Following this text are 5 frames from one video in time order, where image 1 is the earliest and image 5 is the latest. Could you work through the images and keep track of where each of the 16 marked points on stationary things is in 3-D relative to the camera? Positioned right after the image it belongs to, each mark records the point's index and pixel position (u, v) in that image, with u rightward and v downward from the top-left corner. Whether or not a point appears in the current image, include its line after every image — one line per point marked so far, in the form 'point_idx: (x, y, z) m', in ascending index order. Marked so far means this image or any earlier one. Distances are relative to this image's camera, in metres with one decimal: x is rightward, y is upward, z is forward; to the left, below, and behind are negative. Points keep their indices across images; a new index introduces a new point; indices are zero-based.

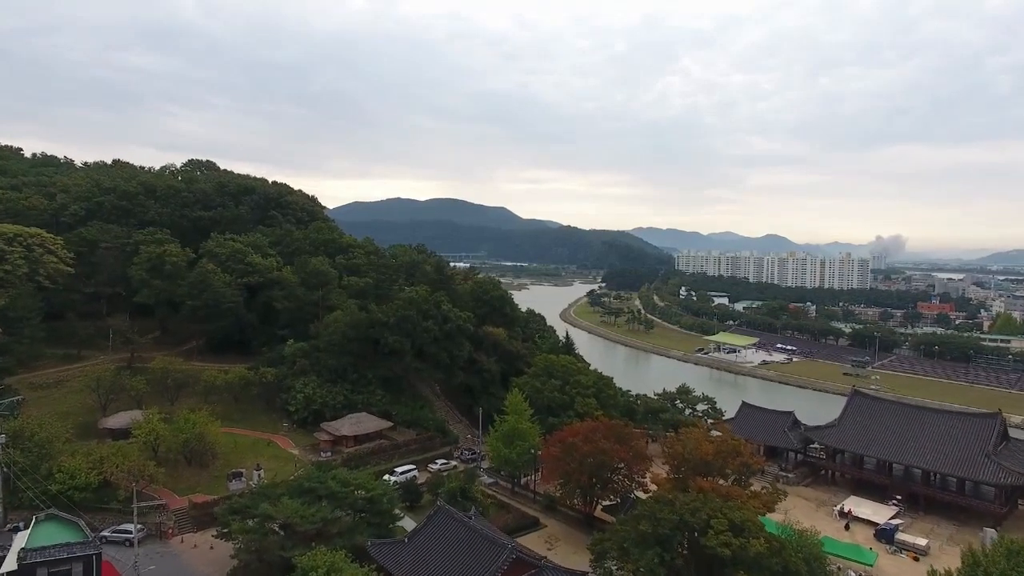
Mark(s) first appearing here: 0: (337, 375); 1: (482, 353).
0: (-5.0, -2.5, +17.4) m
1: (-0.9, -2.1, +19.6) m
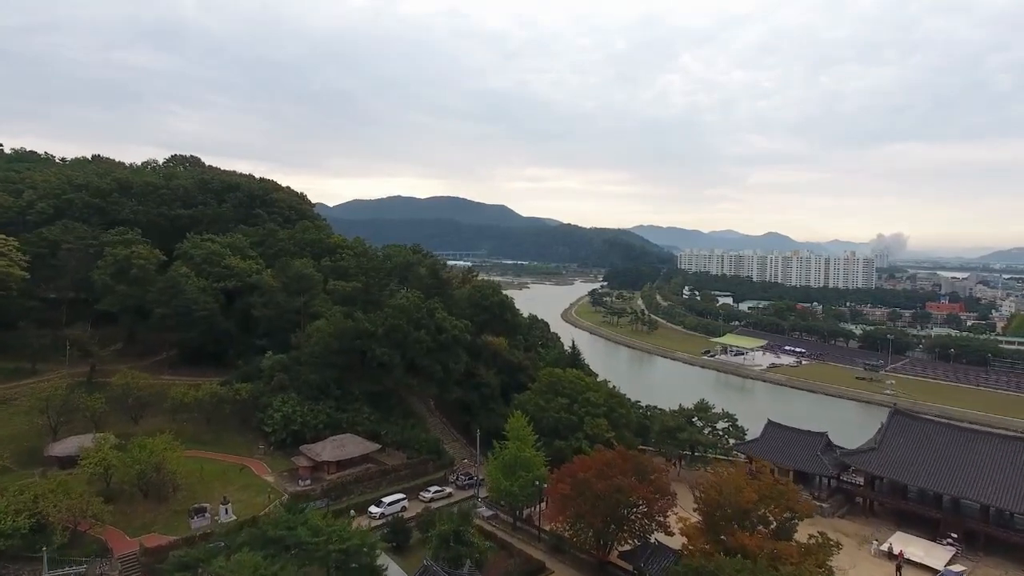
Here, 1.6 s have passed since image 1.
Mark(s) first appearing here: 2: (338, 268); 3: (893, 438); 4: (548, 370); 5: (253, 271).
0: (-5.0, -2.7, +15.7) m
1: (-0.9, -2.3, +17.9) m
2: (-5.7, +0.7, +19.7) m
3: (+8.7, -3.4, +13.9) m
4: (+1.0, -2.2, +16.0) m
5: (-7.8, +0.5, +18.3) m
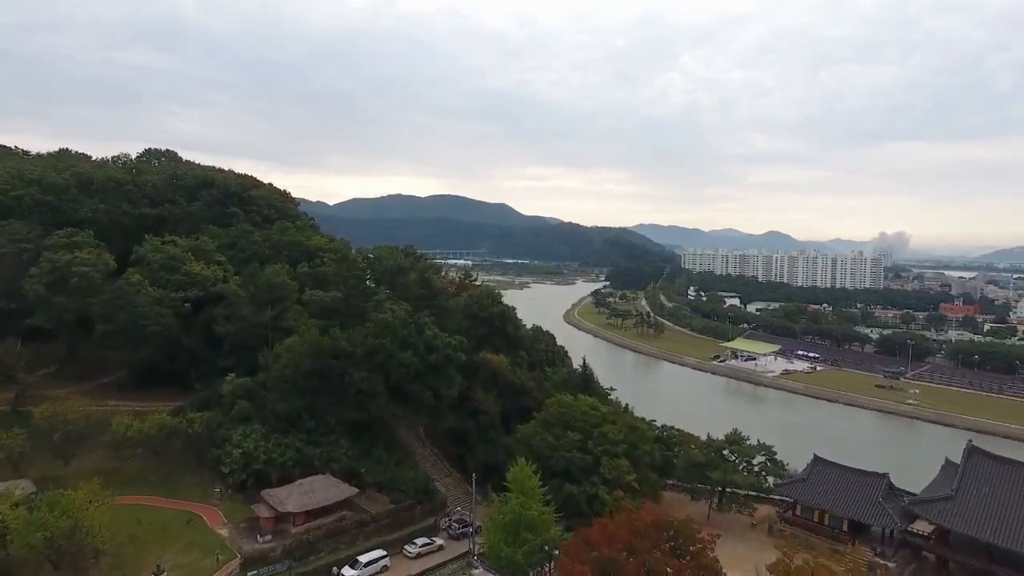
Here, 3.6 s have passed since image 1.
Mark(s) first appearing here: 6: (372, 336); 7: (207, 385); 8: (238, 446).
0: (-4.9, -3.0, +13.4) m
1: (-0.9, -2.5, +15.6) m
2: (-5.6, +0.4, +17.4) m
3: (+8.8, -3.7, +11.6) m
4: (+1.0, -2.5, +13.7) m
5: (-7.8, +0.2, +16.0) m
6: (-3.2, -1.1, +13.9) m
7: (-7.3, -2.3, +14.5) m
8: (-5.7, -3.3, +12.5) m
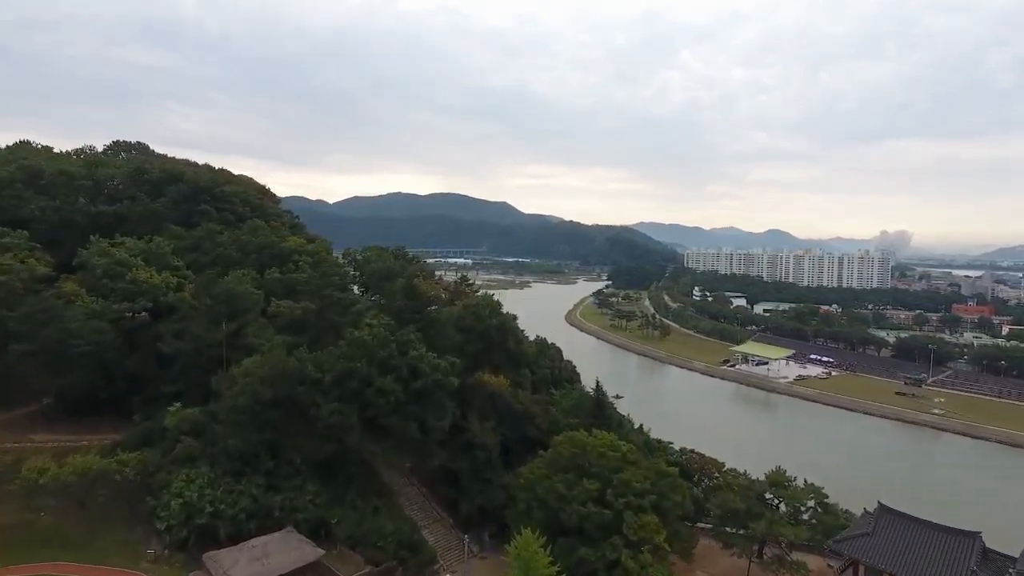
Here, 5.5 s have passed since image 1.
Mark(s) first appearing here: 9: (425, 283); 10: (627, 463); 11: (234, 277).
0: (-4.9, -3.2, +11.1) m
1: (-0.8, -2.8, +13.3) m
2: (-5.6, +0.2, +15.0) m
3: (+8.8, -4.0, +9.3) m
4: (+1.0, -2.7, +11.4) m
5: (-7.7, 0.0, +13.6) m
6: (-3.2, -1.3, +11.6) m
7: (-7.2, -2.6, +12.2) m
8: (-5.6, -3.5, +10.2) m
9: (-2.5, +0.1, +17.3) m
10: (+2.0, -3.0, +10.6) m
11: (-6.3, +0.3, +13.9) m
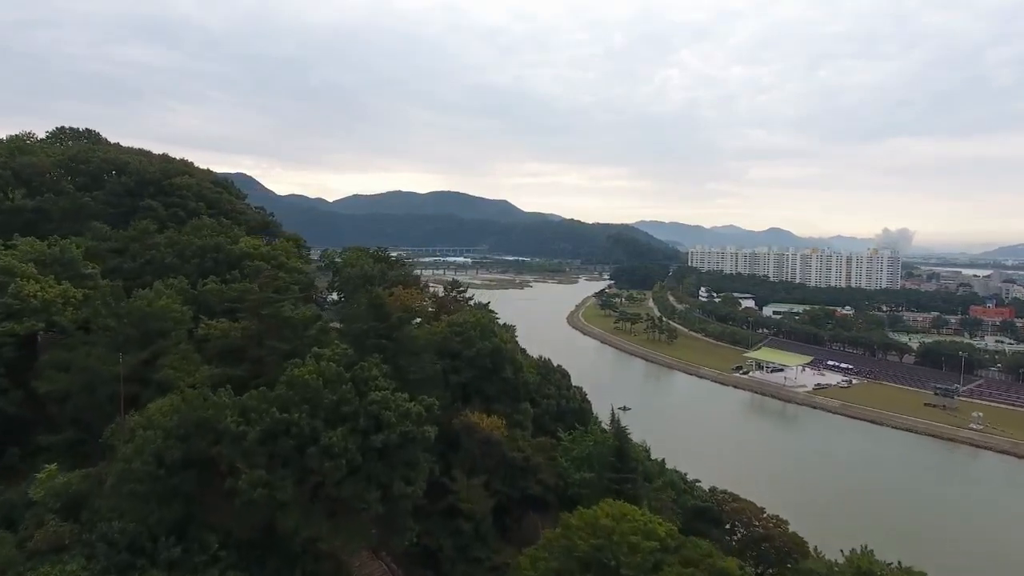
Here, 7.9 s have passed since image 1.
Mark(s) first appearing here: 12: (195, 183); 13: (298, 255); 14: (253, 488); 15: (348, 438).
0: (-4.9, -3.5, +8.0) m
1: (-0.9, -3.0, +10.2) m
2: (-5.6, -0.1, +12.0) m
3: (+8.8, -4.2, +6.2) m
4: (+1.0, -3.0, +8.3) m
5: (-7.8, -0.3, +10.6) m
6: (-3.2, -1.6, +8.6) m
7: (-7.3, -2.8, +9.1) m
8: (-5.7, -3.8, +7.2) m
9: (-2.5, -0.1, +14.2) m
10: (+2.0, -3.3, +7.5) m
11: (-6.4, 0.0, +10.8) m
12: (-10.1, +3.3, +19.5) m
13: (-5.6, +0.9, +16.3) m
14: (-3.4, -2.6, +8.1) m
15: (-2.3, -2.1, +8.7) m
